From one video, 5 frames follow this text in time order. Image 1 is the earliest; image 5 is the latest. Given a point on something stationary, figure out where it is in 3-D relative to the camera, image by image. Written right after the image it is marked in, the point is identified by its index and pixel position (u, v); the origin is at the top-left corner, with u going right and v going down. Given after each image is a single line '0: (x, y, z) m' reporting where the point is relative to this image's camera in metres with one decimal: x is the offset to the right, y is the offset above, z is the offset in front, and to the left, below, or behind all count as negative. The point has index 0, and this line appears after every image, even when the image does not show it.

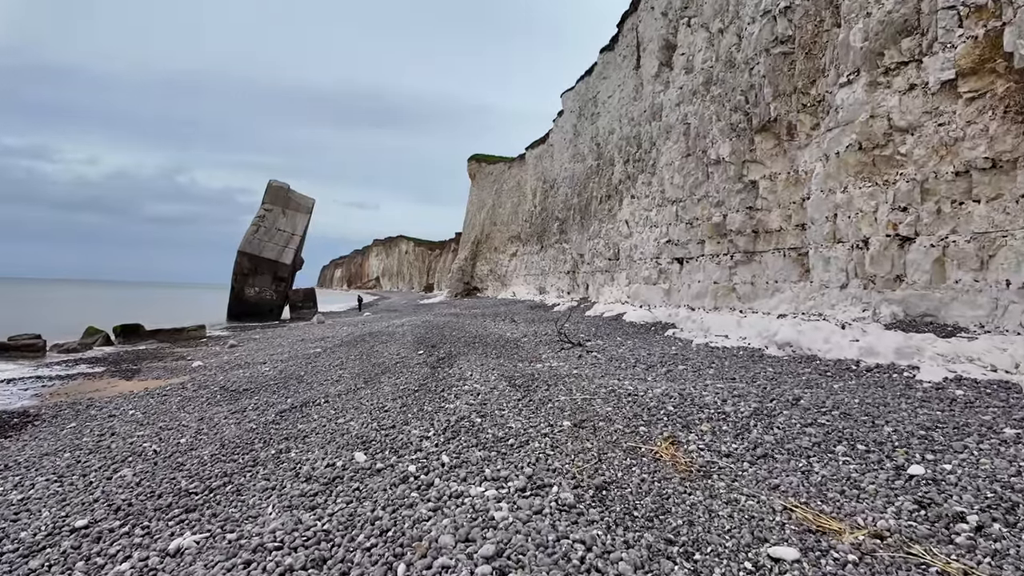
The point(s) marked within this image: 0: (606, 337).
0: (+2.0, -1.0, +12.3) m
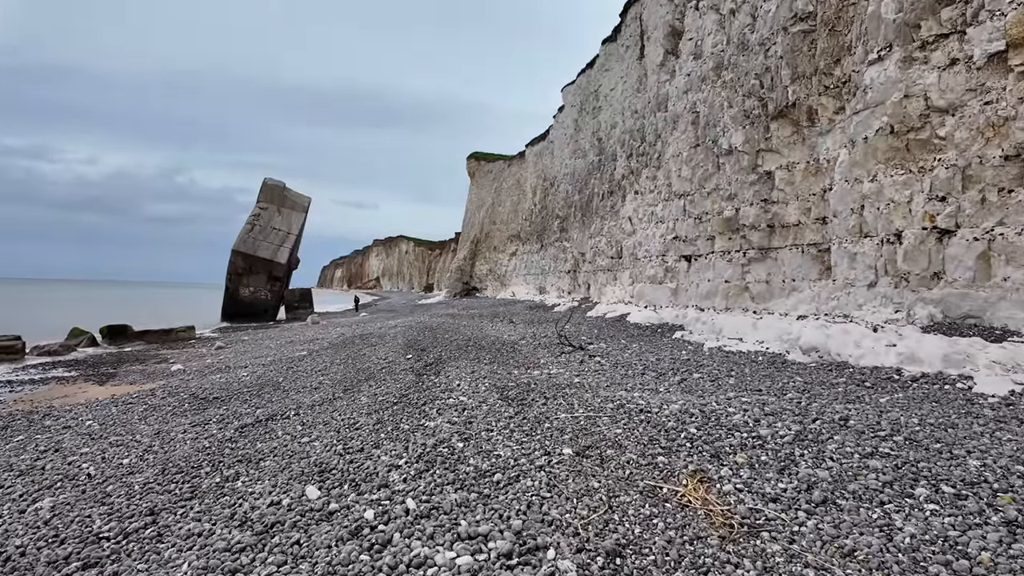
0: (+1.9, -1.0, +11.4) m
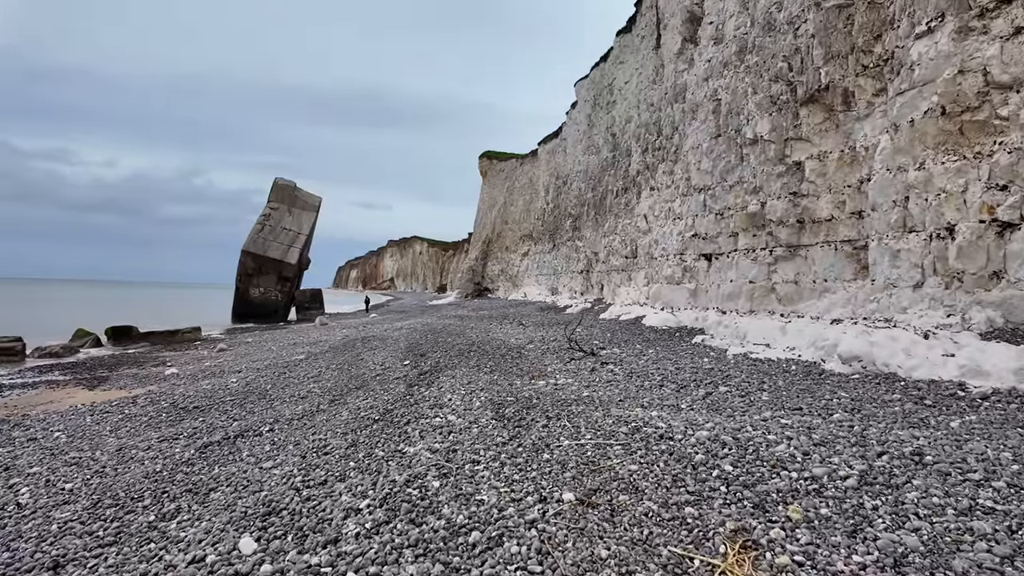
0: (+2.0, -1.0, +10.6) m
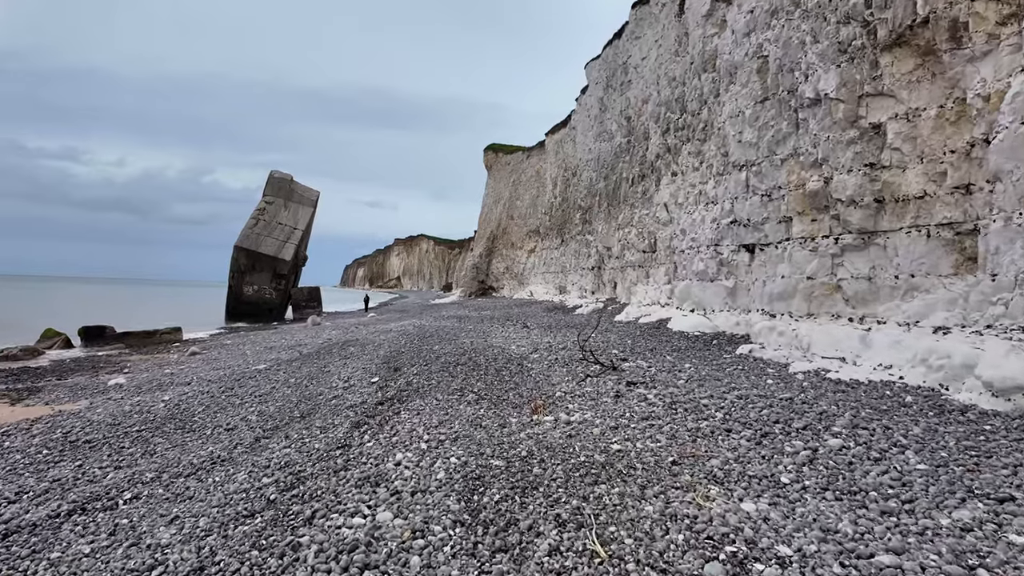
0: (+2.0, -1.0, +8.5) m
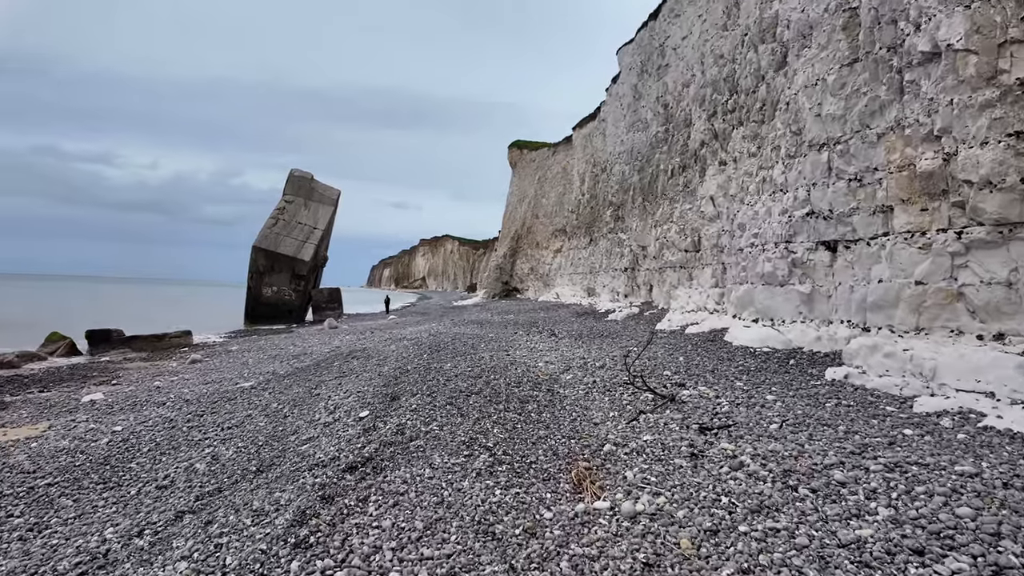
0: (+2.4, -1.1, +6.7) m
